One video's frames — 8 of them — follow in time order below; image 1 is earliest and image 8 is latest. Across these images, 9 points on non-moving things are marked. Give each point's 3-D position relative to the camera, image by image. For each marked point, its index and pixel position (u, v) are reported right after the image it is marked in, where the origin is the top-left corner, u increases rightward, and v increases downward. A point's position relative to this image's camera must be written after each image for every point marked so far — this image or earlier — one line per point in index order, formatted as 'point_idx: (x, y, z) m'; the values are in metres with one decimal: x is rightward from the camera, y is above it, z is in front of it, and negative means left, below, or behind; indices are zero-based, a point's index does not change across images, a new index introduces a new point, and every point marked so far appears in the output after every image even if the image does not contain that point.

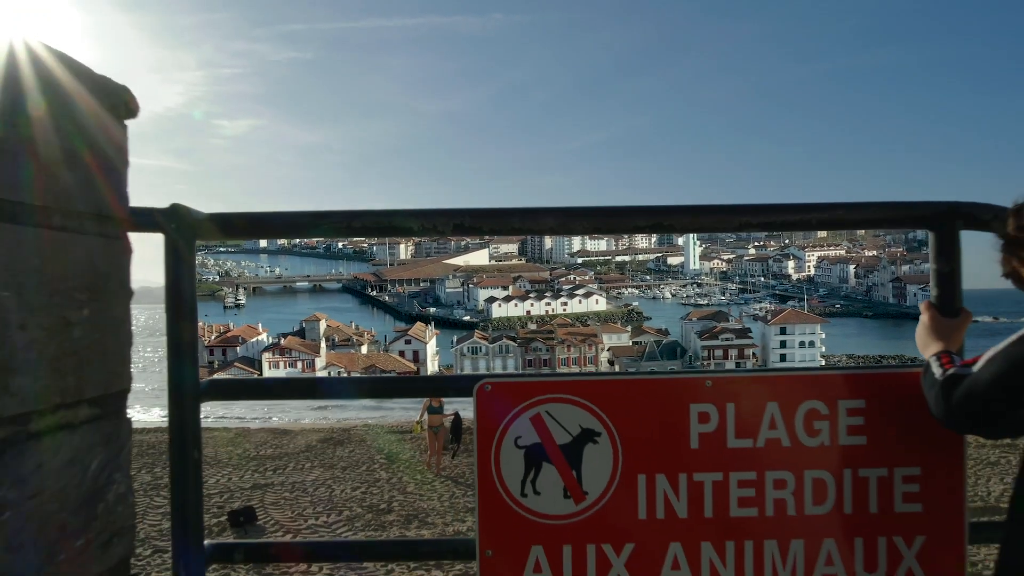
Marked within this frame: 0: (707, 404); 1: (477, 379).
0: (+0.3, -0.2, +1.1) m
1: (-0.1, -0.1, +1.1) m
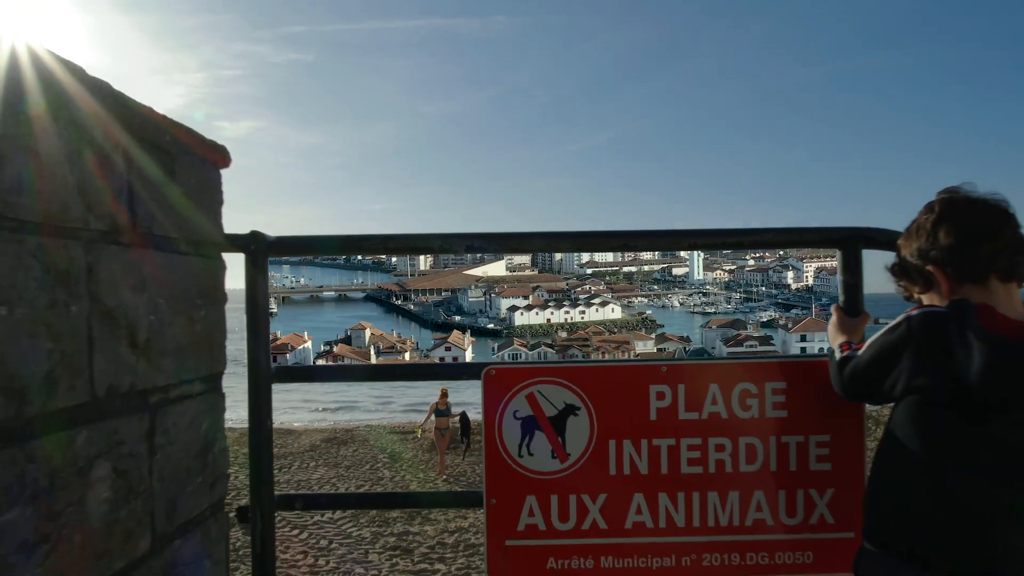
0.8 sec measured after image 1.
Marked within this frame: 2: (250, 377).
0: (+0.3, -0.2, +1.4) m
1: (-0.1, -0.2, +1.4) m
2: (-0.5, -0.2, +1.3) m
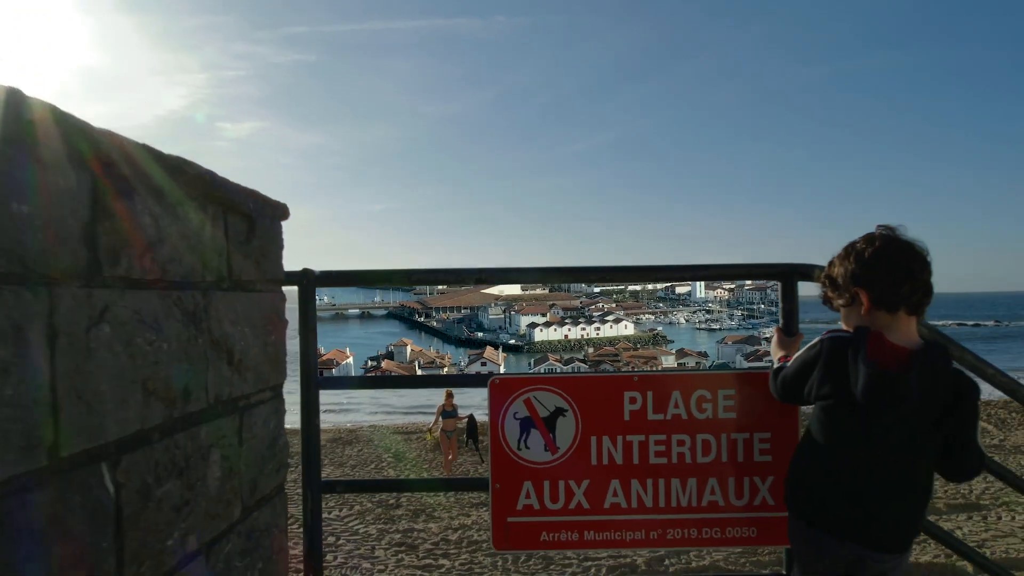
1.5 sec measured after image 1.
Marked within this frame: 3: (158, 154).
0: (+0.3, -0.3, +1.7) m
1: (-0.1, -0.2, +1.7) m
2: (-0.5, -0.2, +1.7) m
3: (-0.5, +0.2, +1.1) m
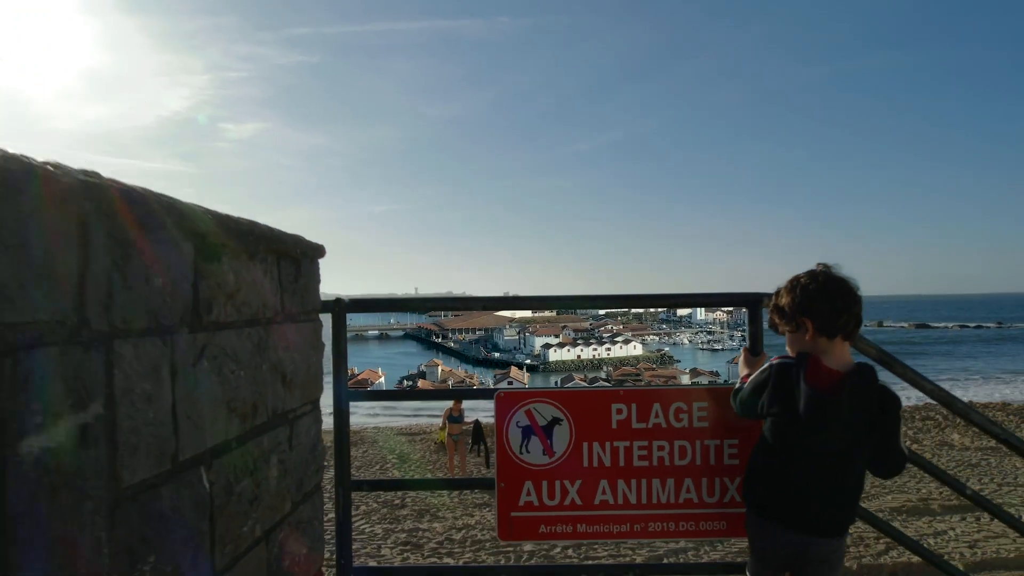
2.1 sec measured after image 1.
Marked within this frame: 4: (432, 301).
0: (+0.3, -0.3, +2.0) m
1: (0.0, -0.3, +2.0) m
2: (-0.5, -0.3, +2.0) m
3: (-0.5, +0.1, +1.3) m
4: (-0.2, 0.0, +2.1) m
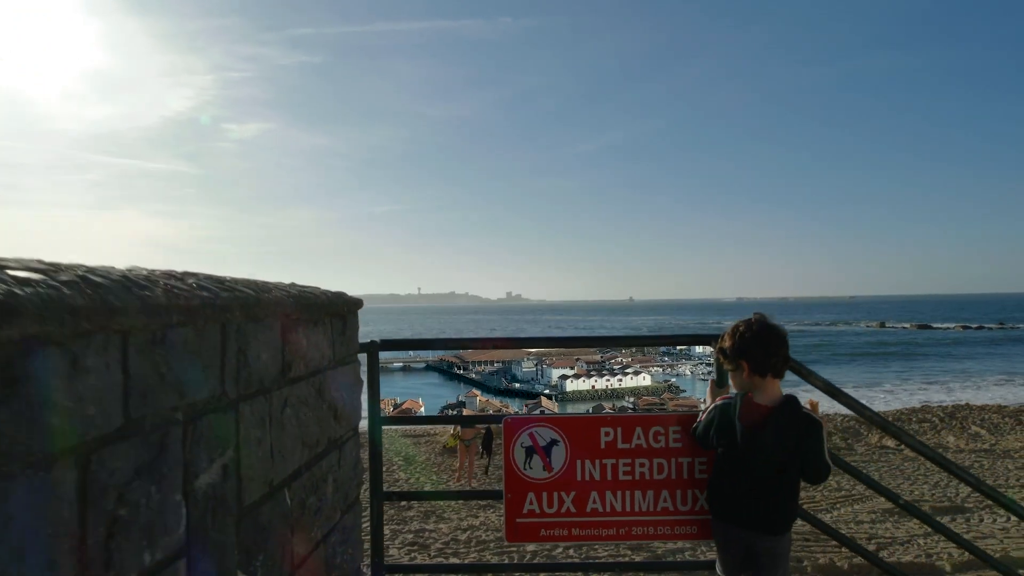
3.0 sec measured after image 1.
0: (+0.3, -0.5, +2.4) m
1: (0.0, -0.4, +2.4) m
2: (-0.5, -0.5, +2.3) m
3: (-0.5, 0.0, +1.7) m
4: (-0.2, -0.2, +2.4) m
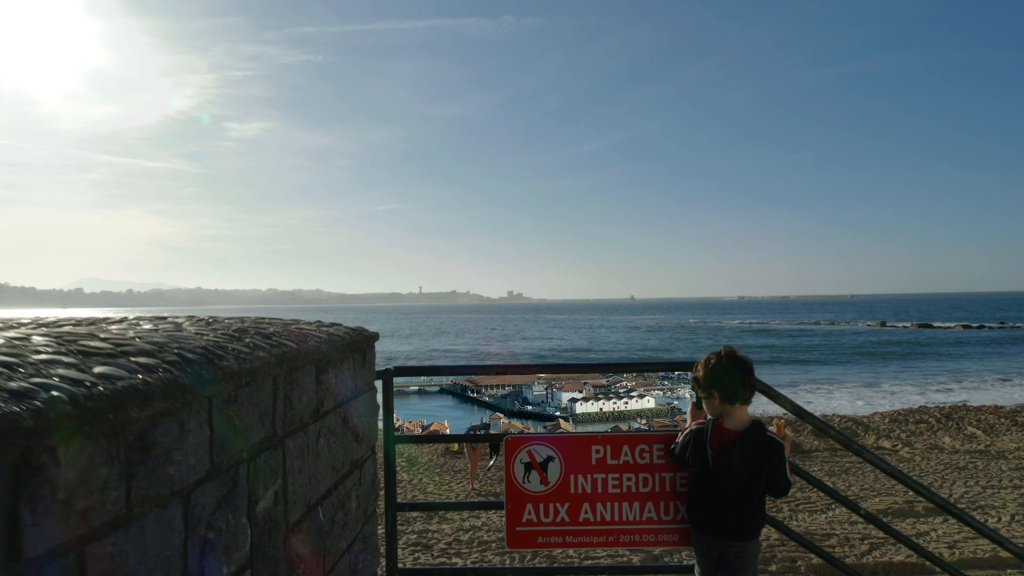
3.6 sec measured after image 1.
0: (+0.3, -0.6, +2.7) m
1: (0.0, -0.6, +2.7) m
2: (-0.5, -0.6, +2.6) m
3: (-0.5, -0.2, +2.0) m
4: (-0.2, -0.3, +2.7) m
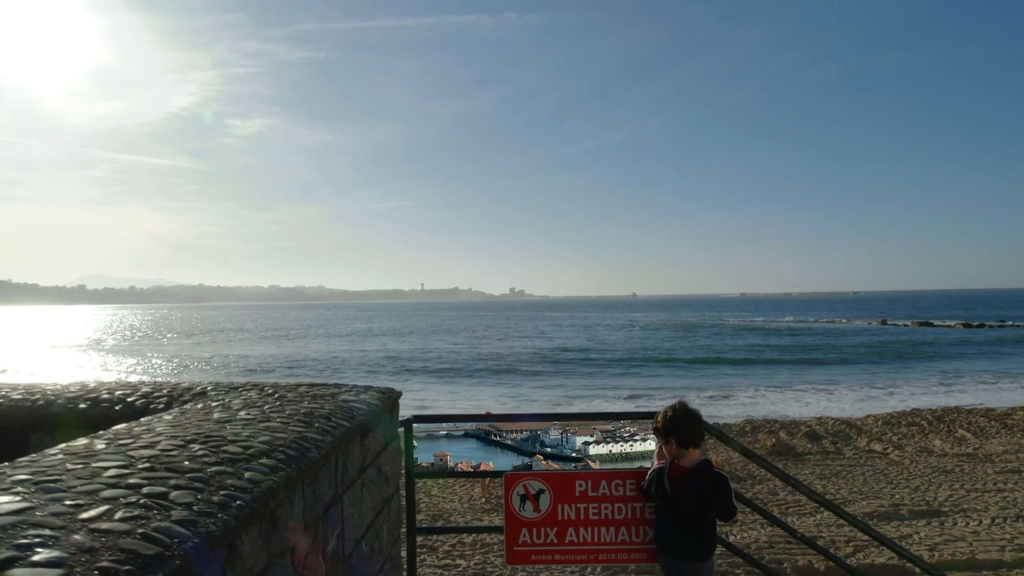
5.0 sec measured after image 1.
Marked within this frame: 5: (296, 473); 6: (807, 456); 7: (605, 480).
0: (+0.3, -0.9, +3.2) m
1: (0.0, -0.9, +3.2) m
2: (-0.5, -0.9, +3.2) m
3: (-0.5, -0.4, +2.6) m
4: (-0.2, -0.6, +3.3) m
5: (-0.5, -0.5, +1.7) m
6: (+8.1, -4.6, +18.8) m
7: (+0.4, -0.9, +3.2) m
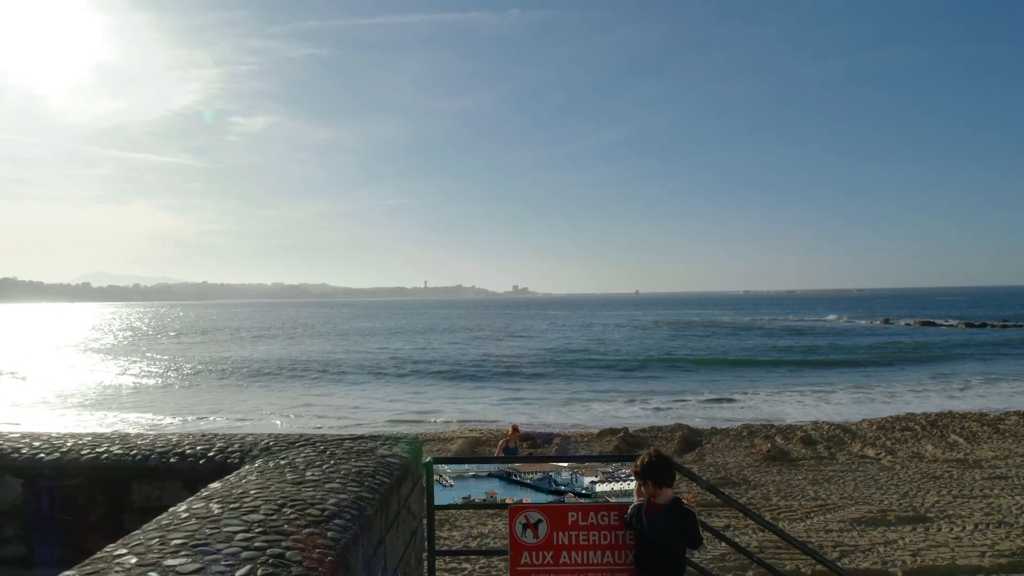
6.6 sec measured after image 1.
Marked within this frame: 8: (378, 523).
0: (+0.3, -1.3, +3.9) m
1: (0.0, -1.2, +3.9) m
2: (-0.5, -1.2, +3.8) m
3: (-0.5, -0.8, +3.2) m
4: (-0.2, -1.0, +3.9) m
5: (-0.5, -0.8, +2.3) m
6: (+8.2, -4.9, +19.4) m
7: (+0.5, -1.3, +3.9) m
8: (-0.5, -0.9, +2.7) m
